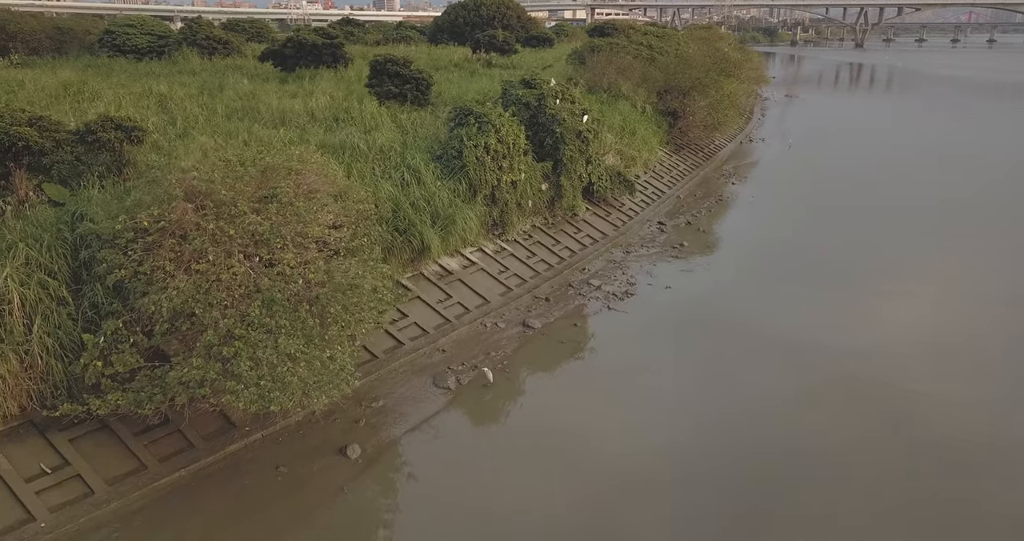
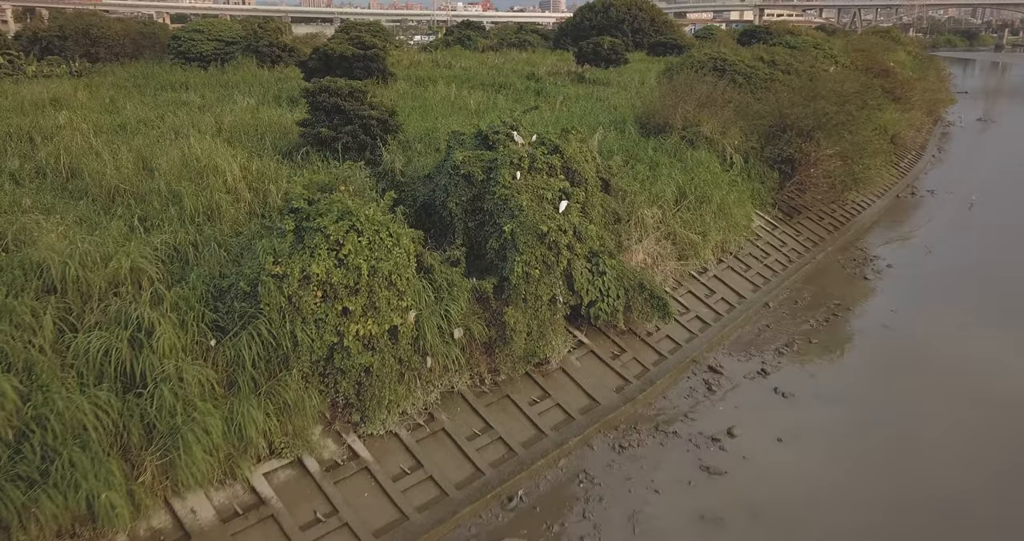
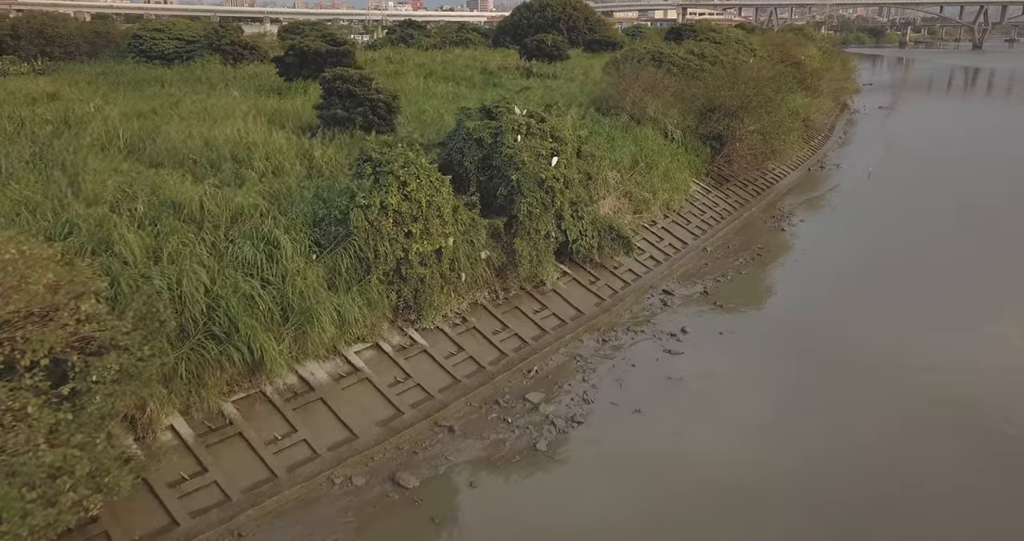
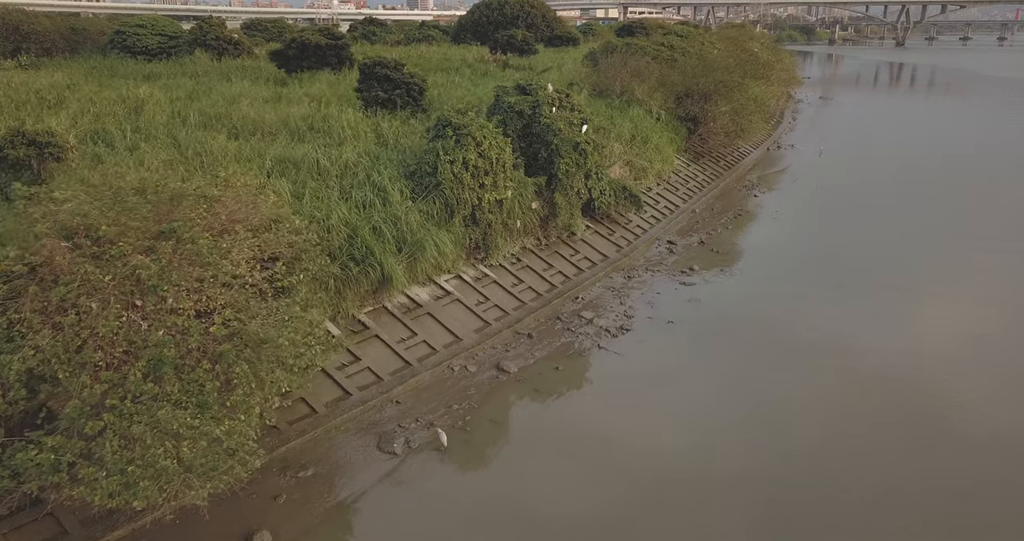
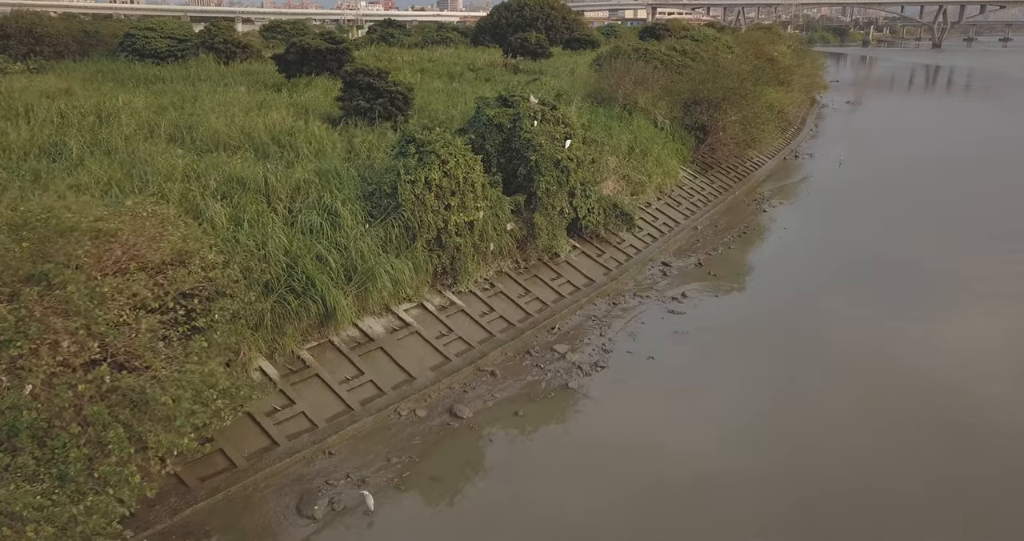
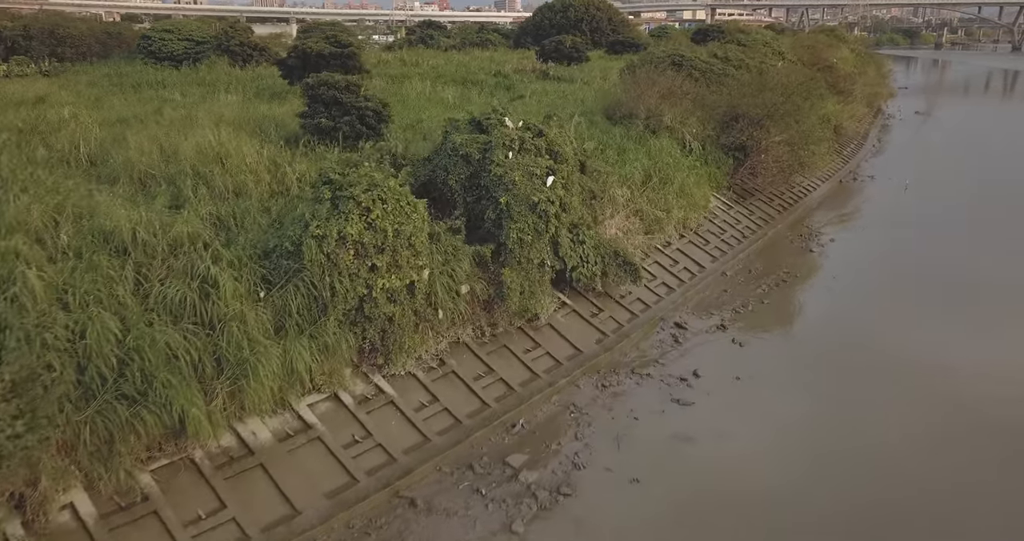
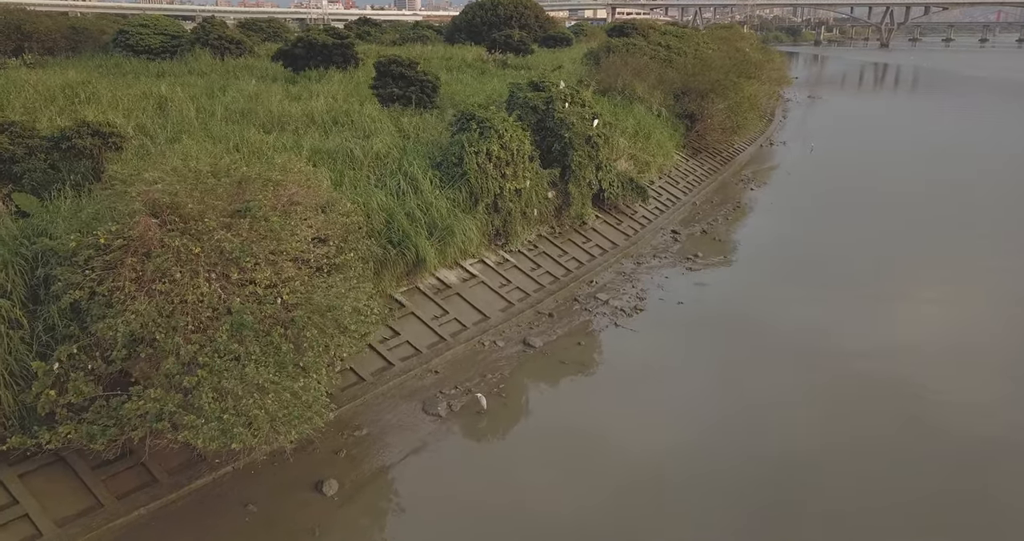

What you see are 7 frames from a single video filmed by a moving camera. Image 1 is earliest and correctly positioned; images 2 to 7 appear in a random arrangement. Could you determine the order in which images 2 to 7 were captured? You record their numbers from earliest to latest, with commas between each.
7, 4, 5, 3, 6, 2
